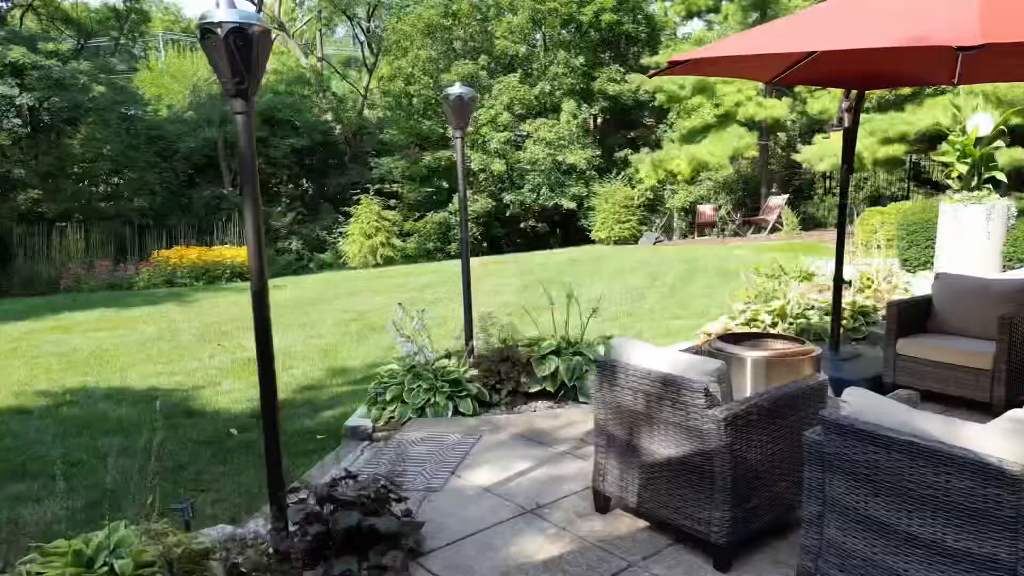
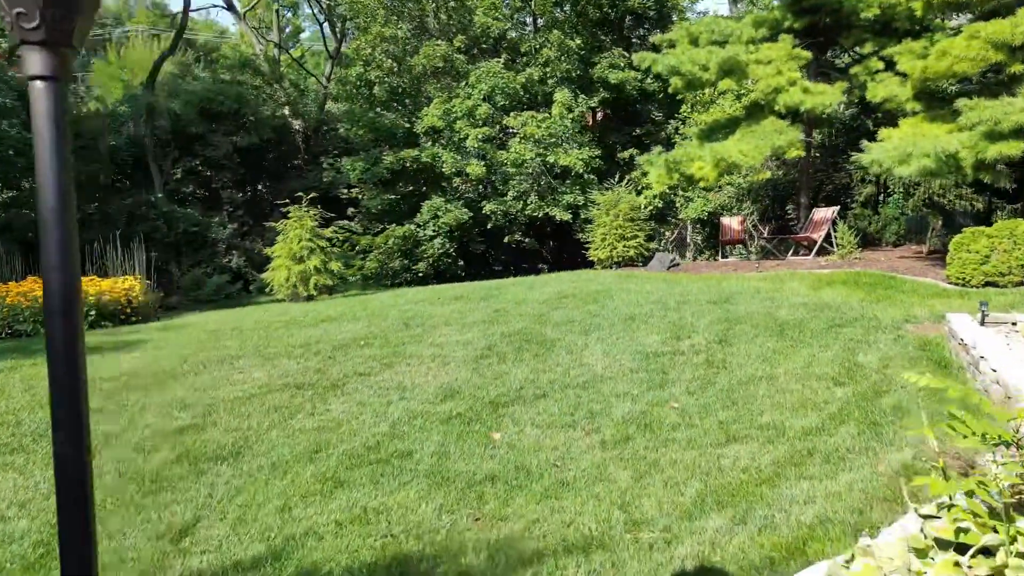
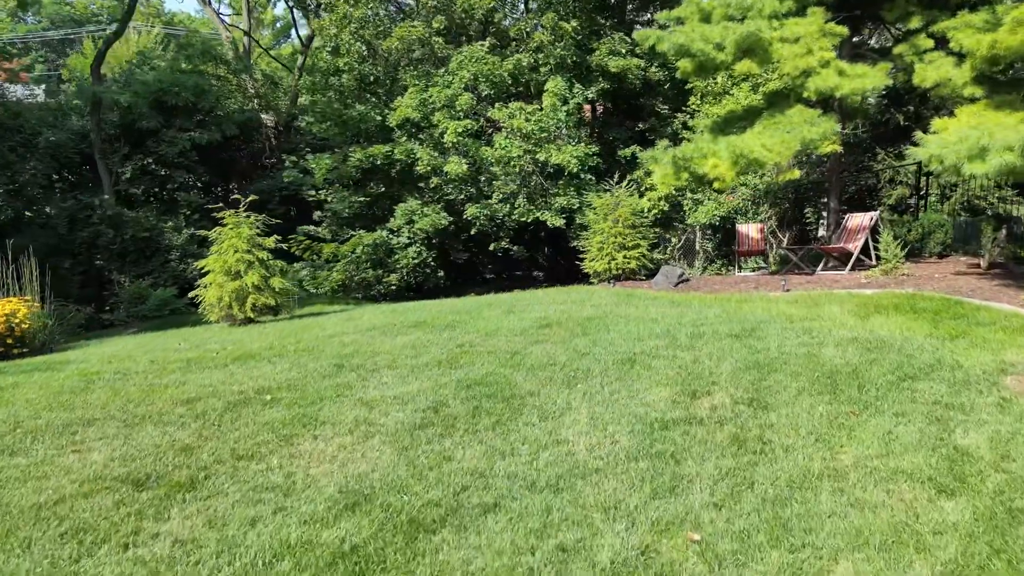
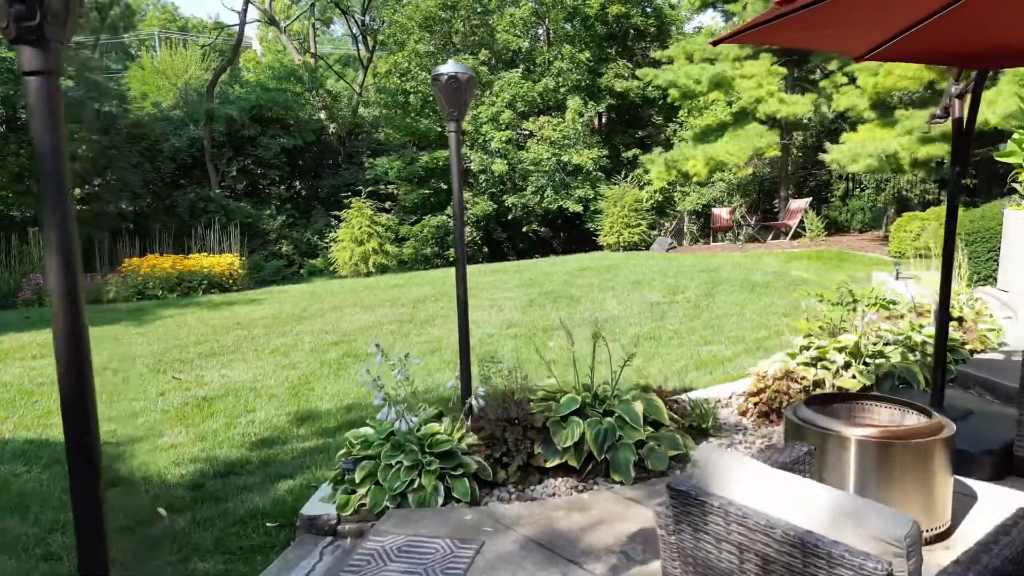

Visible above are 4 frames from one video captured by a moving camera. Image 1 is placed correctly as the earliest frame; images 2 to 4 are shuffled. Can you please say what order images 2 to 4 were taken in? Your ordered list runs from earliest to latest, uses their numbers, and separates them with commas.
4, 2, 3
